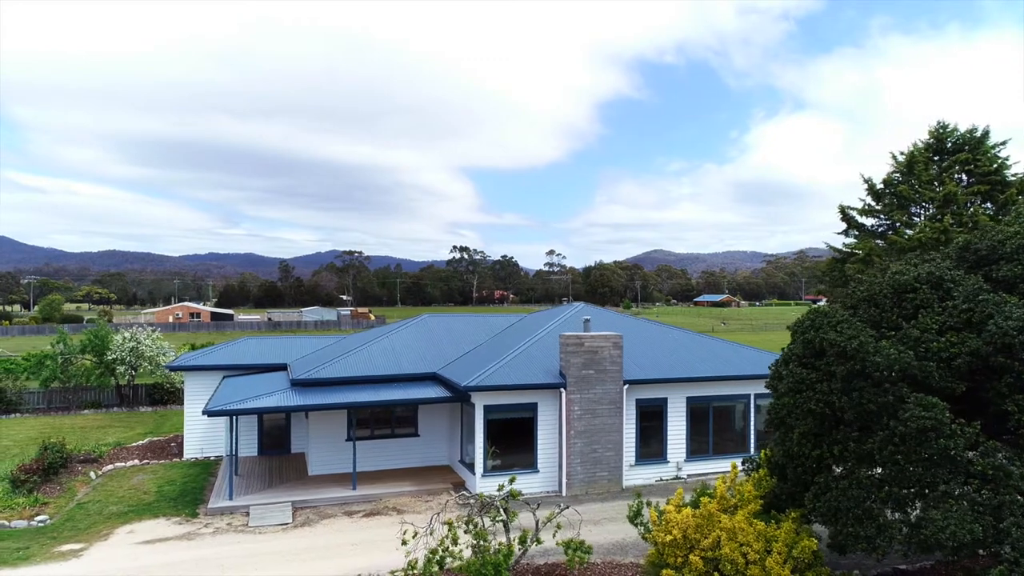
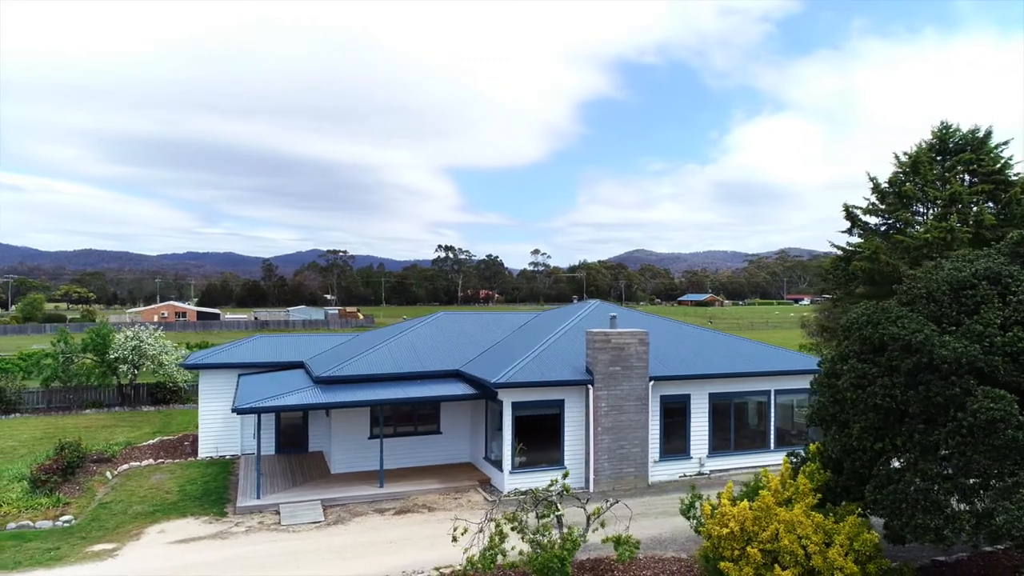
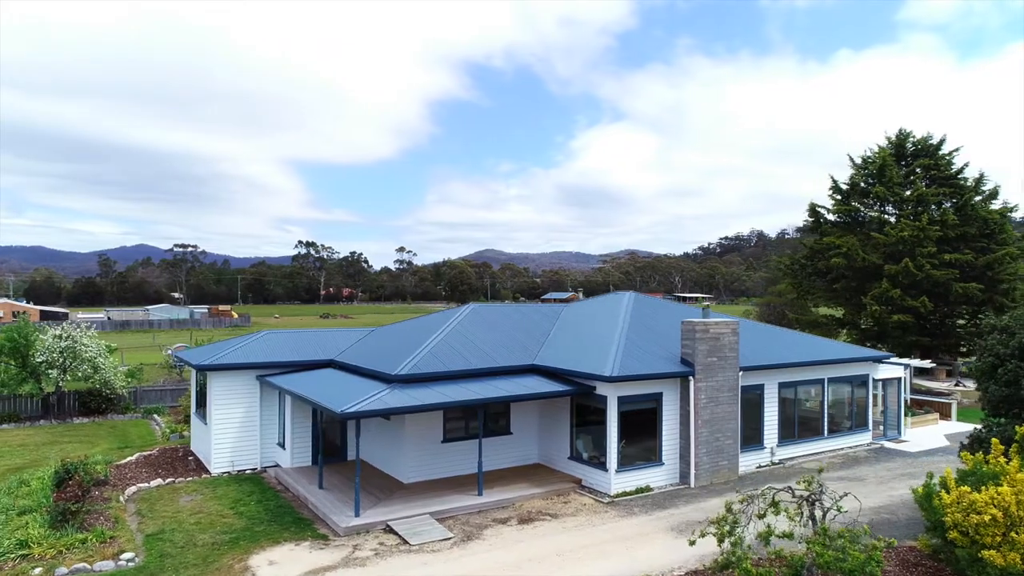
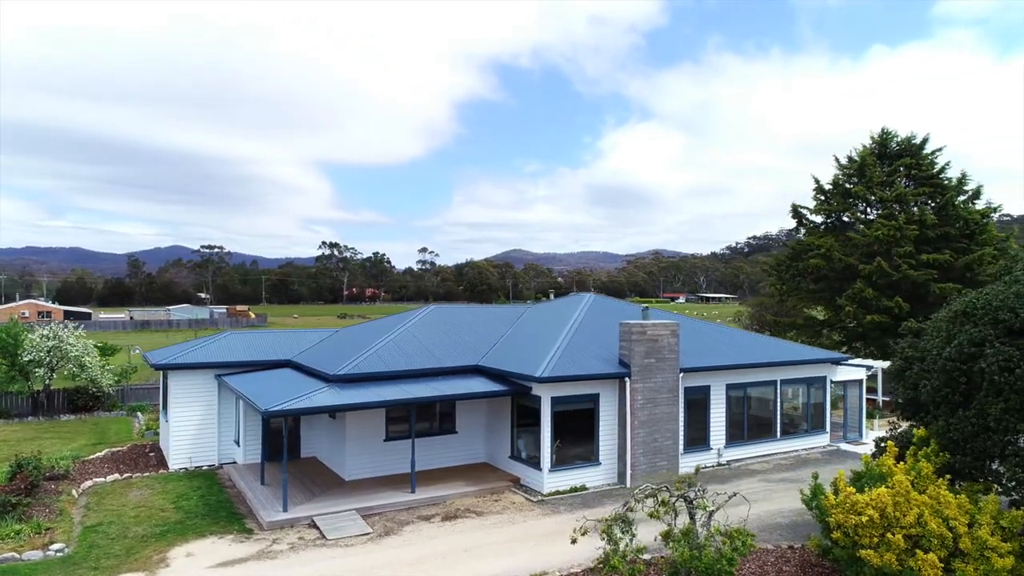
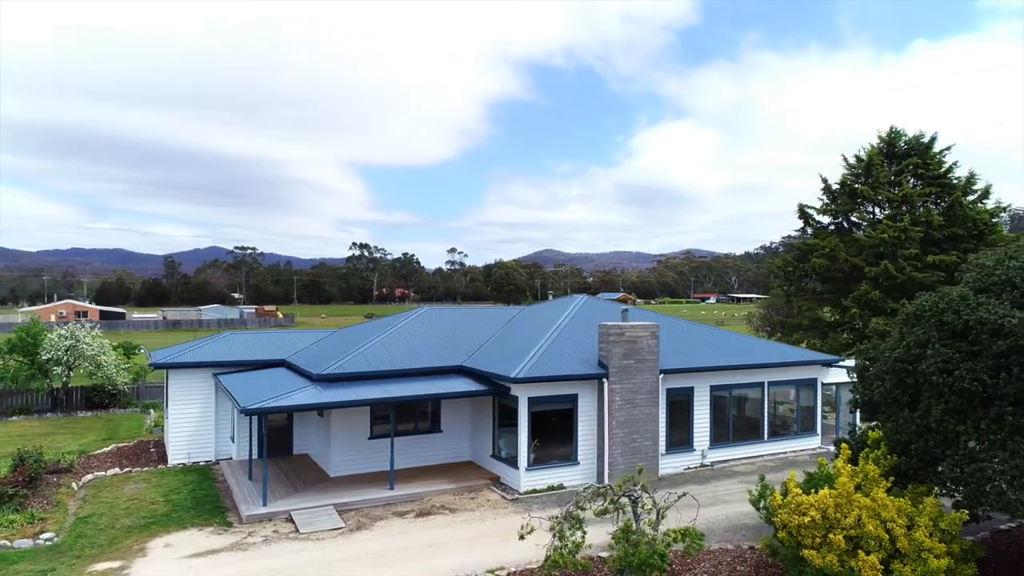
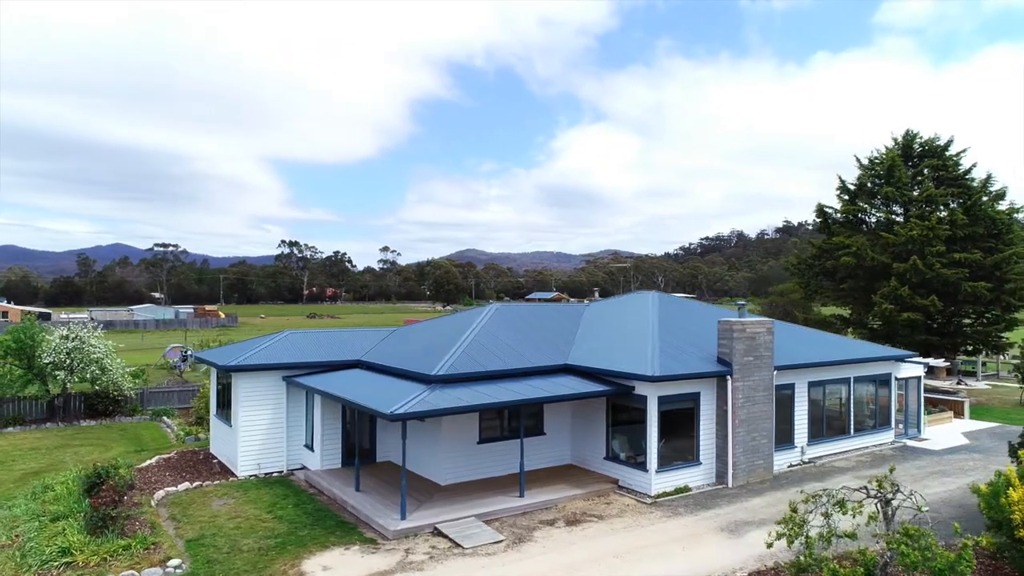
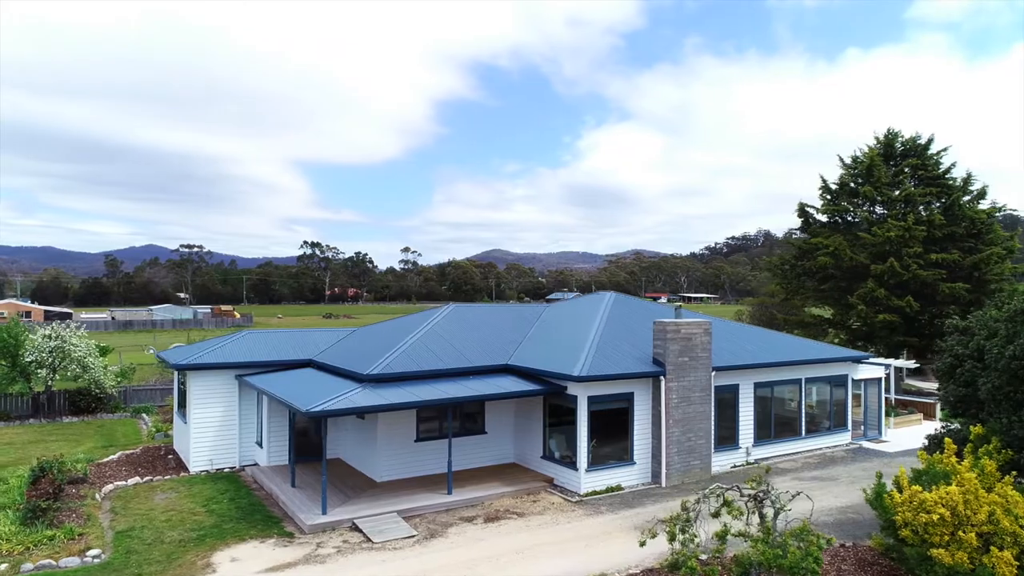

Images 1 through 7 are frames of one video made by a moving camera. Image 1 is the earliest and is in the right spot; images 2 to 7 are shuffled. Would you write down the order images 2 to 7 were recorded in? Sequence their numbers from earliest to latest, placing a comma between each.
2, 5, 4, 7, 3, 6
